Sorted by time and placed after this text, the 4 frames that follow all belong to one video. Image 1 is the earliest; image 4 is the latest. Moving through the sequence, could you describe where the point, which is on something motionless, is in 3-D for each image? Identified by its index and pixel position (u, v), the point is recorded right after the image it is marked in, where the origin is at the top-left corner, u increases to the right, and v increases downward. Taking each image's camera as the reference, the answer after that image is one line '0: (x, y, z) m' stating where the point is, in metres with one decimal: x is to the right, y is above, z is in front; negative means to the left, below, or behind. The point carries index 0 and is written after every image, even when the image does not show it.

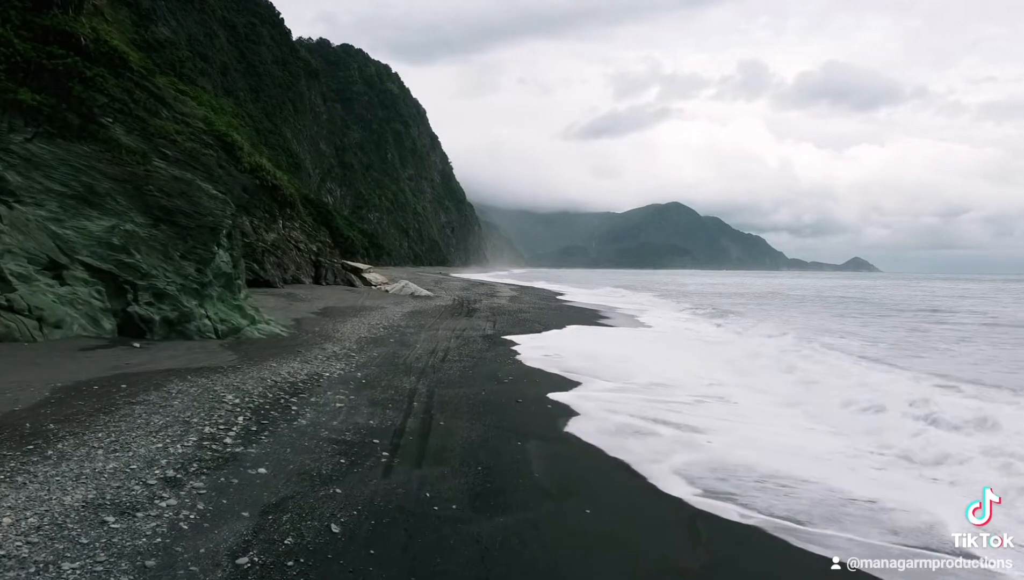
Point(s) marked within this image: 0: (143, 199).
0: (-8.3, +2.0, +11.8) m
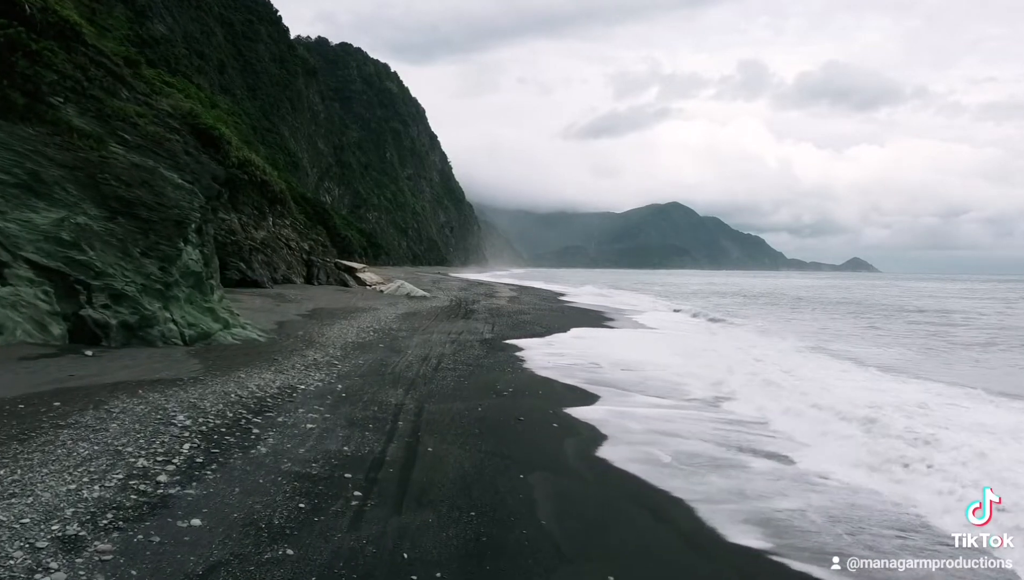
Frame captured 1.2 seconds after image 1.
0: (-8.3, +2.0, +10.6) m
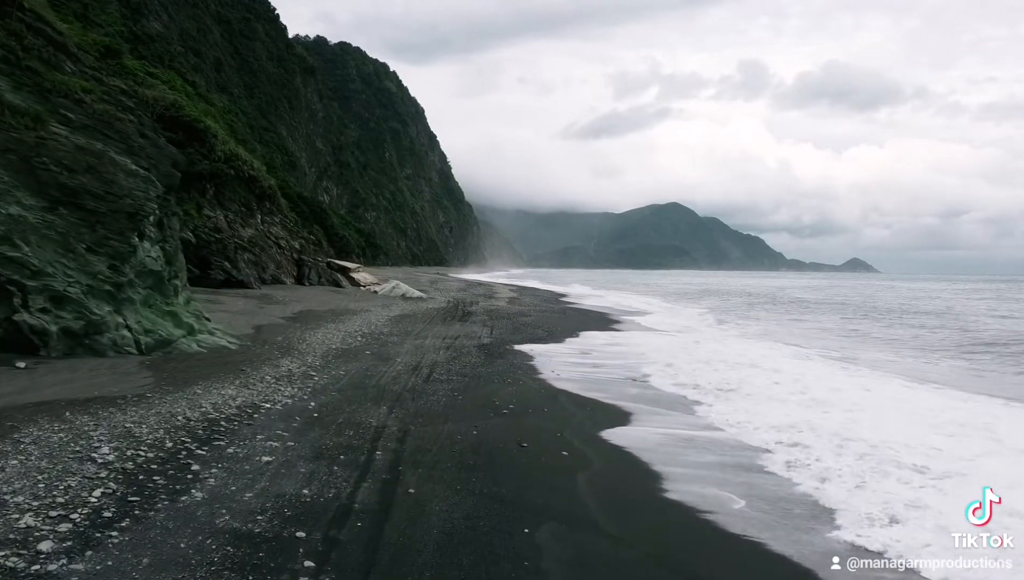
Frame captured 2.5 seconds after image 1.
0: (-8.3, +2.0, +9.4) m
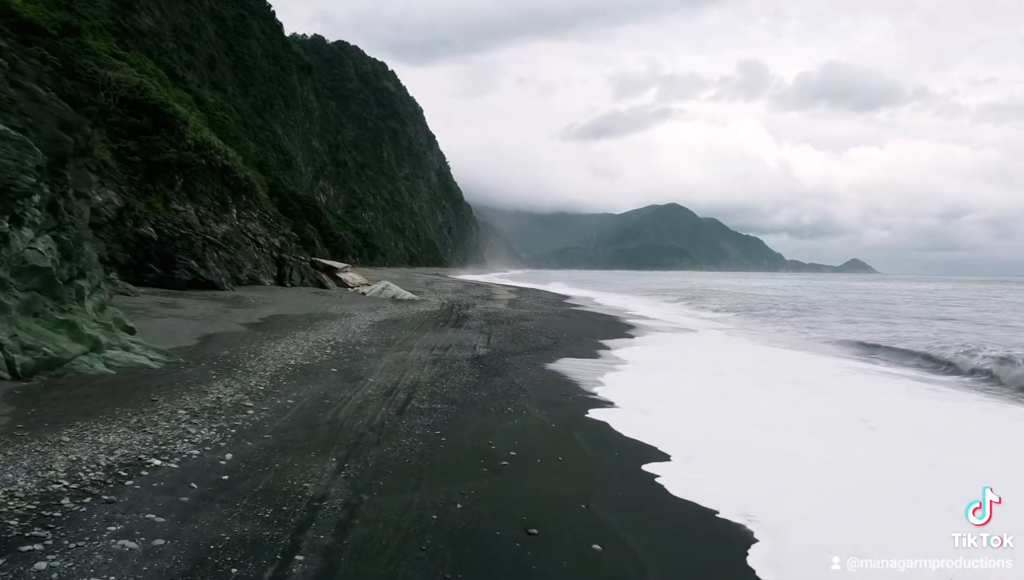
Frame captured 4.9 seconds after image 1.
0: (-8.3, +2.0, +7.2) m
